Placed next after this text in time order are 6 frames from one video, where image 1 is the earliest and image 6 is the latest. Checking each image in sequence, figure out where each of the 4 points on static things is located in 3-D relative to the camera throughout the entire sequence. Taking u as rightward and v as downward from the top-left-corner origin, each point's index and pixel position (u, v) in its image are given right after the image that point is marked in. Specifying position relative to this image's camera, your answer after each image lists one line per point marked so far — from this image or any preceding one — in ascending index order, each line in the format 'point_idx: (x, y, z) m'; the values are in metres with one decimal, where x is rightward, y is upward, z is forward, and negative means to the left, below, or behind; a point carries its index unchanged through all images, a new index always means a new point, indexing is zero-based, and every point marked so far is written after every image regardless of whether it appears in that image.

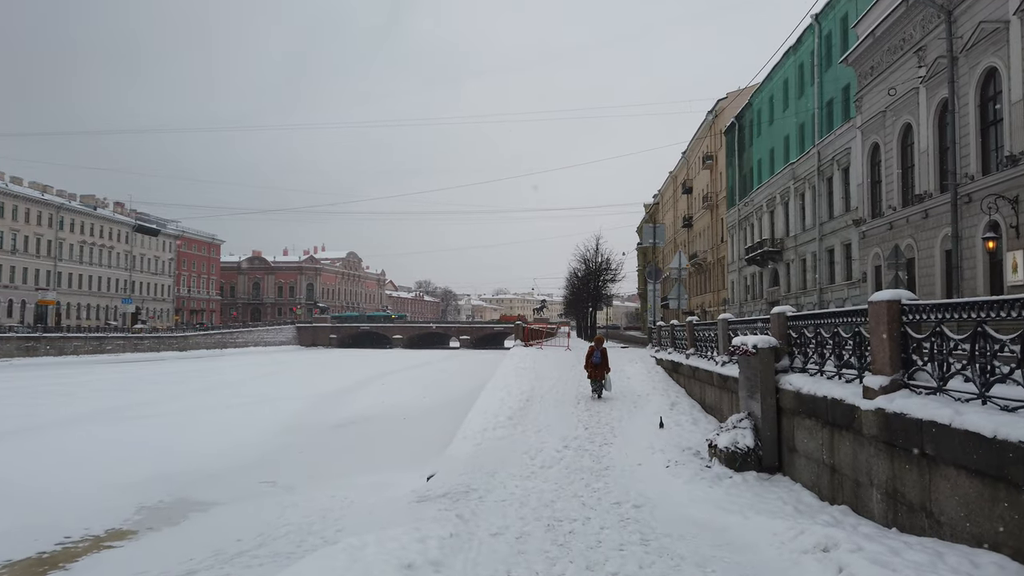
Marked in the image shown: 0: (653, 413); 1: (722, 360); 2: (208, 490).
0: (+2.6, -2.3, +12.5) m
1: (+3.5, -1.2, +11.5) m
2: (-5.4, -3.6, +12.1) m
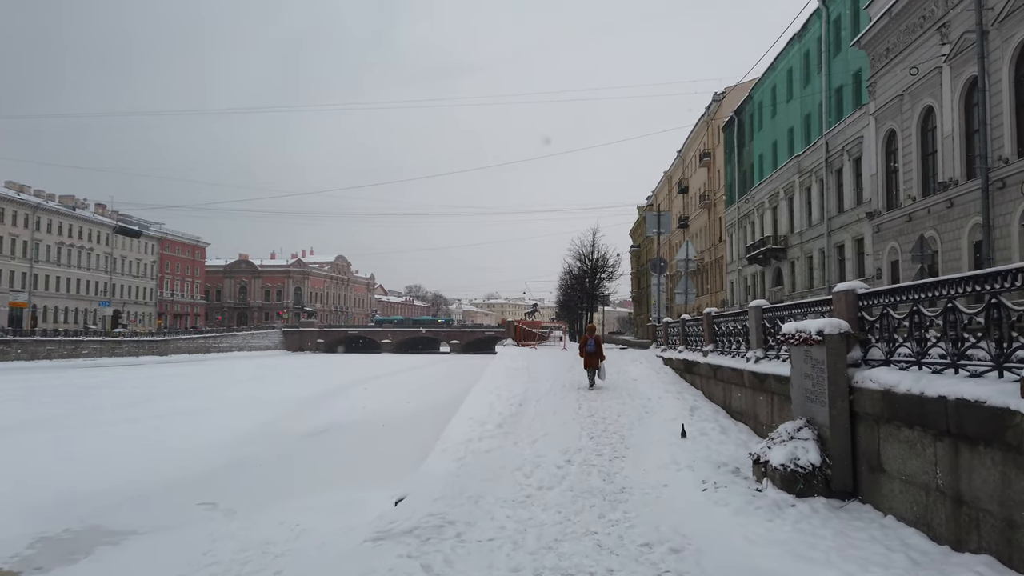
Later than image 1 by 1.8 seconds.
0: (+2.4, -2.0, +10.6) m
1: (+3.4, -1.0, +9.6) m
2: (-5.5, -3.3, +10.0) m
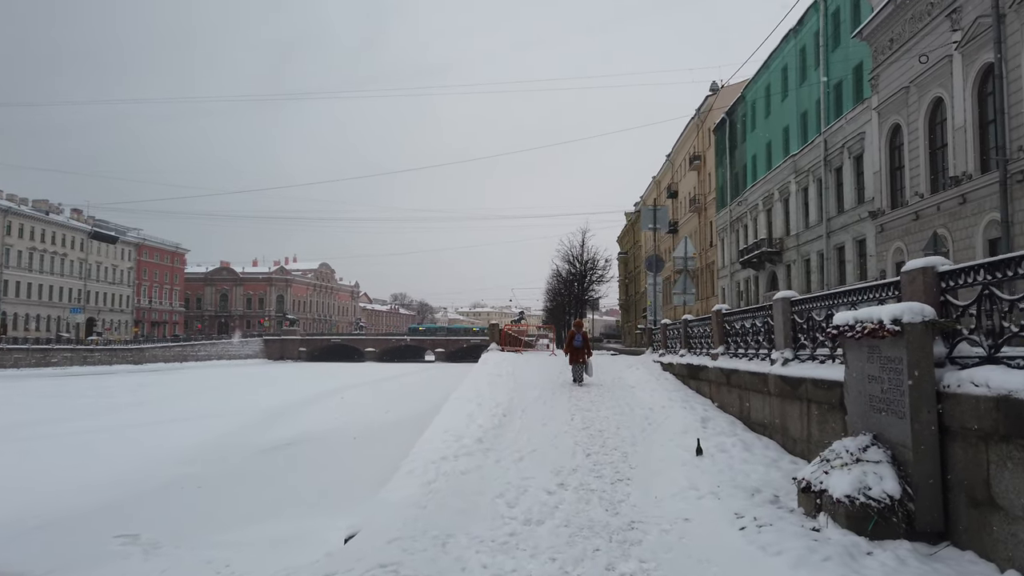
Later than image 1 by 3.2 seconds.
0: (+2.2, -1.9, +9.0) m
1: (+3.2, -0.8, +8.0) m
2: (-5.7, -3.2, +8.3) m
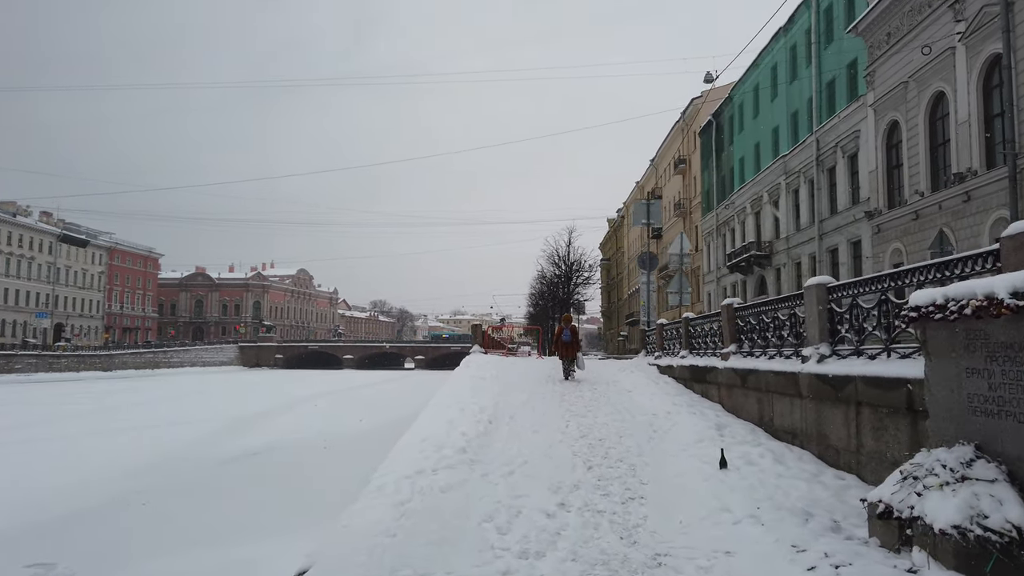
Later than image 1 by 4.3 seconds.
0: (+2.1, -1.7, +7.8) m
1: (+3.1, -0.7, +6.9) m
2: (-5.9, -3.0, +6.9) m
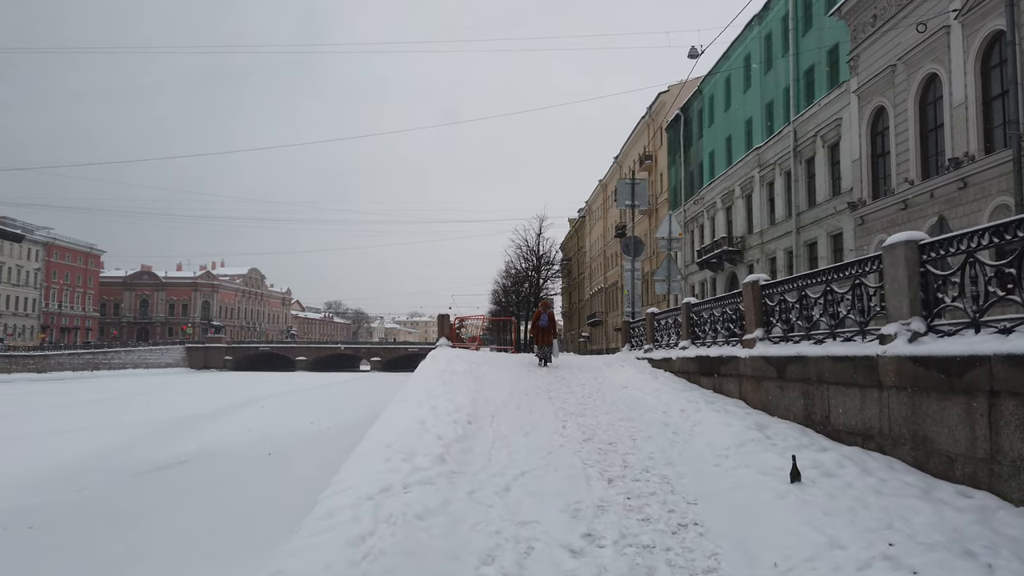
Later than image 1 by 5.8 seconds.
0: (+2.0, -1.4, +6.2) m
1: (+3.1, -0.3, +5.3) m
2: (-5.9, -2.6, +4.7) m
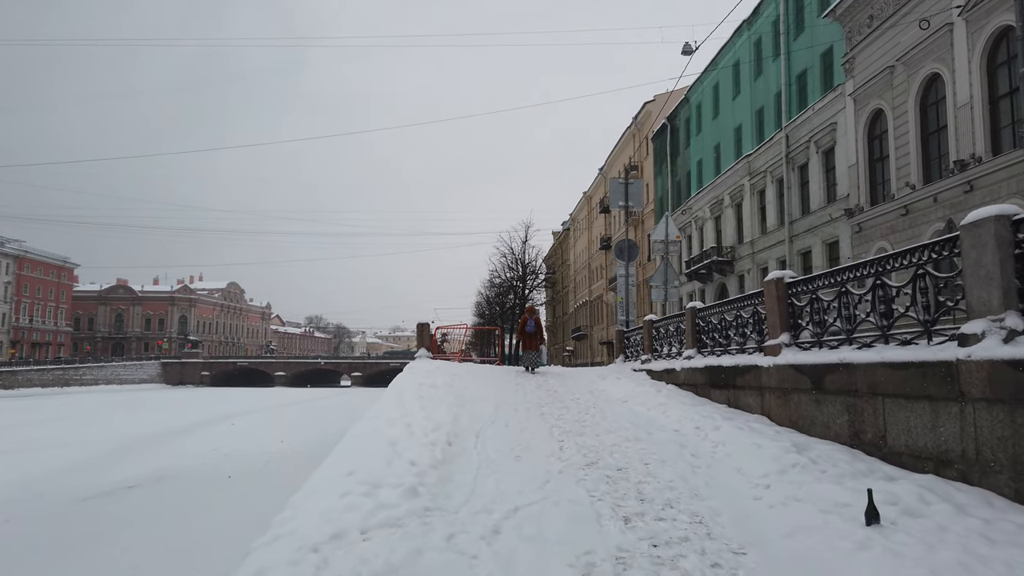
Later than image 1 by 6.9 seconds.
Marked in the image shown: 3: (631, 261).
0: (+1.9, -1.3, +5.0) m
1: (+3.0, -0.2, +4.2) m
2: (-5.9, -2.5, +3.4) m
3: (+2.7, +0.6, +15.8) m
